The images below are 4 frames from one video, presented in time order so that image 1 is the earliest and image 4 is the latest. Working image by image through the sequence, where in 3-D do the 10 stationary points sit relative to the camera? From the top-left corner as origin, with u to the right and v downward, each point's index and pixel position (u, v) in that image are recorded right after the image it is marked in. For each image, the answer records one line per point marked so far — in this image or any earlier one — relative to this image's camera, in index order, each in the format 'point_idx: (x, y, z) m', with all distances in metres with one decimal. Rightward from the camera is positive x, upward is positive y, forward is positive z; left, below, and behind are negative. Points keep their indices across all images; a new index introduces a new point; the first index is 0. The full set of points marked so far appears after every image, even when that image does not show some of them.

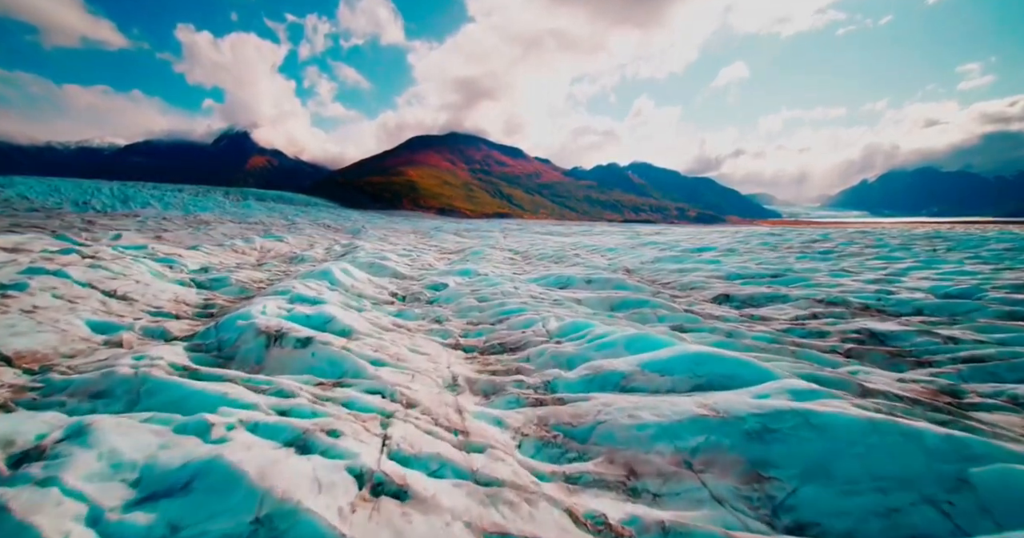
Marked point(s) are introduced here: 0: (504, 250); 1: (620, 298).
0: (-0.3, +0.6, +18.0) m
1: (+1.9, -0.5, +8.2) m
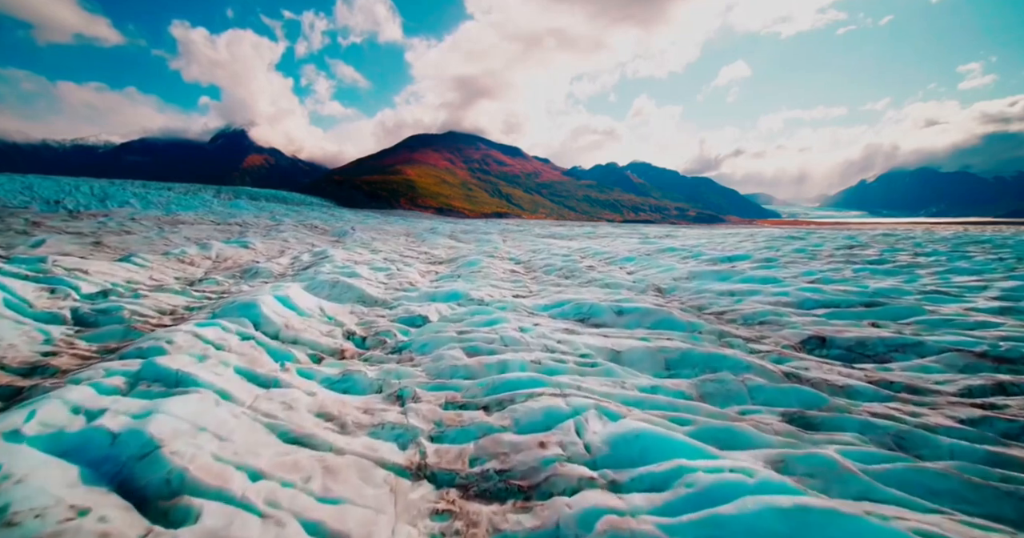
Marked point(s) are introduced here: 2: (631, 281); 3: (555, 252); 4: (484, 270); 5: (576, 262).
0: (-0.3, +0.2, +15.3) m
1: (+1.9, -0.9, +5.5) m
2: (+2.9, -0.3, +11.3) m
3: (+1.8, +0.7, +19.8) m
4: (-0.8, 0.0, +12.7) m
5: (+2.1, +0.2, +15.1) m
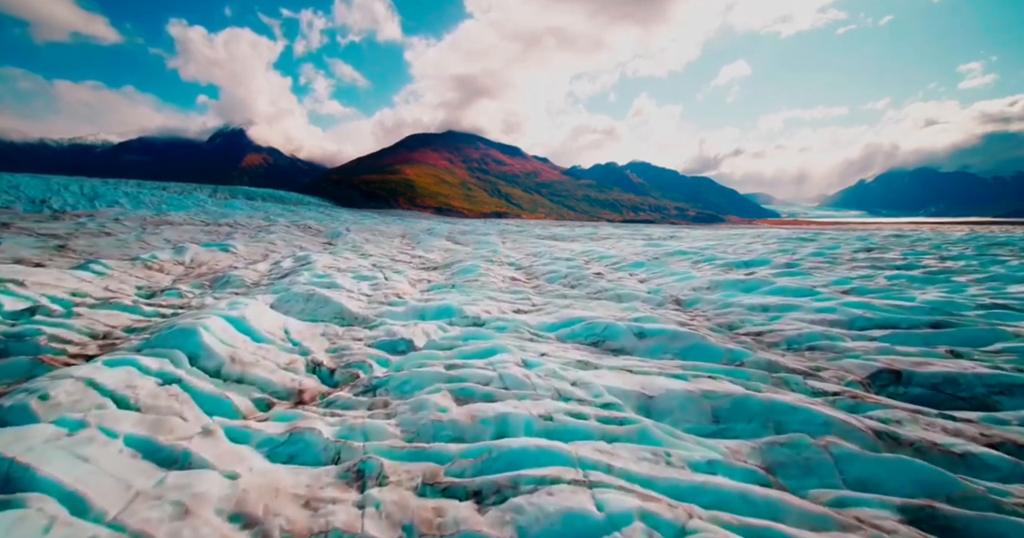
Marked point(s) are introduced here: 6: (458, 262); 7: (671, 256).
0: (-0.3, 0.0, +14.1) m
1: (+2.0, -1.1, +4.3) m
2: (+2.9, -0.5, +10.1) m
3: (+1.8, +0.5, +18.6) m
4: (-0.8, -0.2, +11.5) m
5: (+2.1, 0.0, +13.9) m
6: (-1.8, +0.2, +15.8) m
7: (+6.4, +0.5, +19.0) m
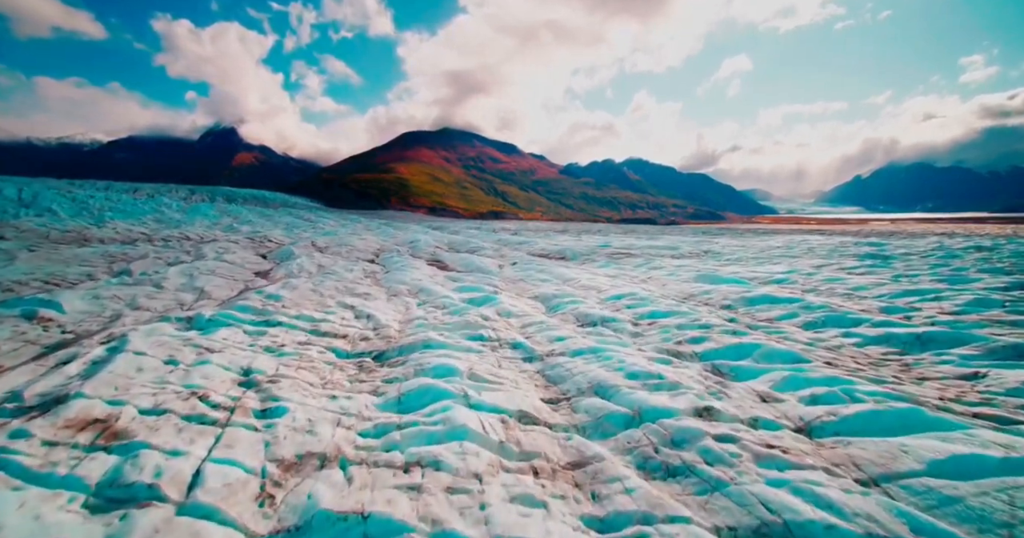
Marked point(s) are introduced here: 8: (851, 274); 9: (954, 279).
0: (-0.2, -1.6, +7.3) m
1: (+2.1, -2.8, -2.5) m
2: (+3.0, -2.1, +3.3) m
3: (+1.9, -1.1, +11.8) m
4: (-0.6, -1.9, +4.7) m
5: (+2.2, -1.6, +7.1) m
6: (-1.7, -1.5, +9.0) m
7: (+6.5, -1.0, +12.2) m
8: (+14.0, -0.1, +19.3) m
9: (+16.2, -0.3, +17.3) m
